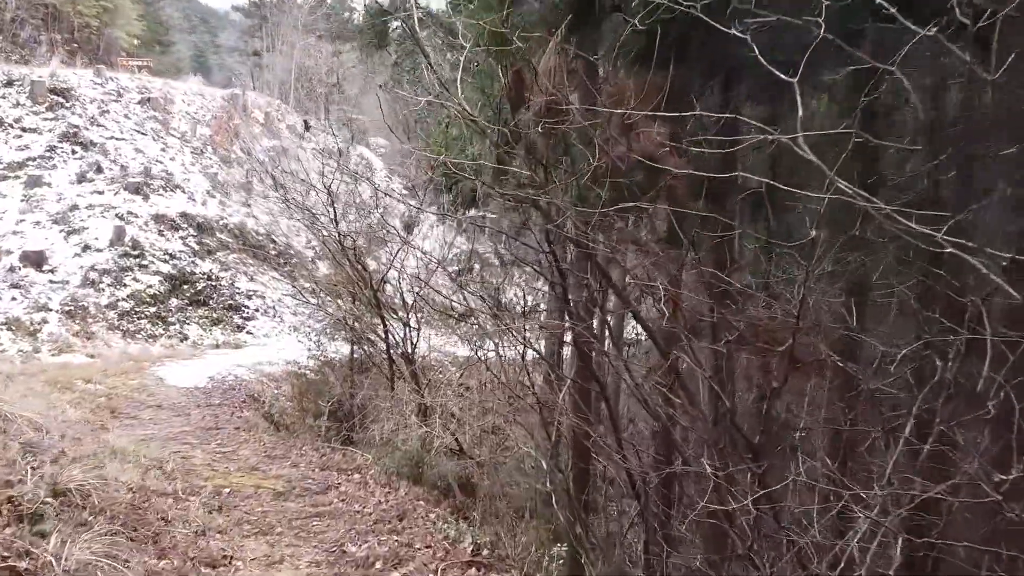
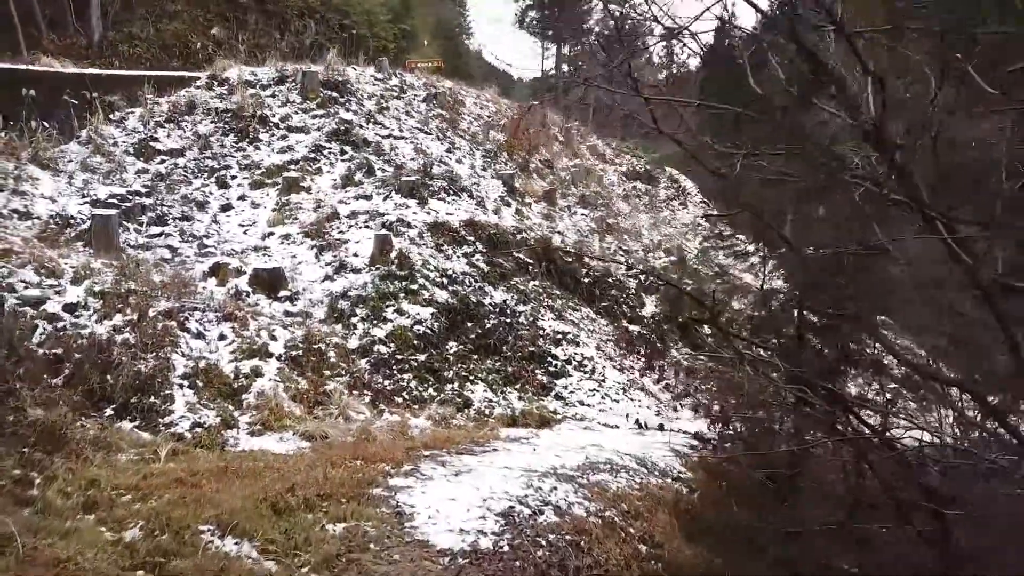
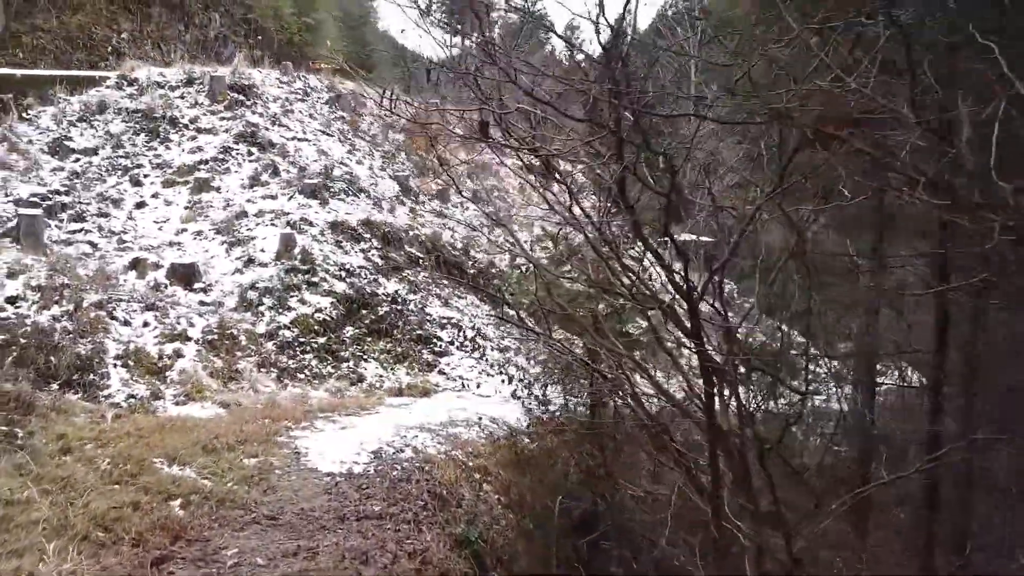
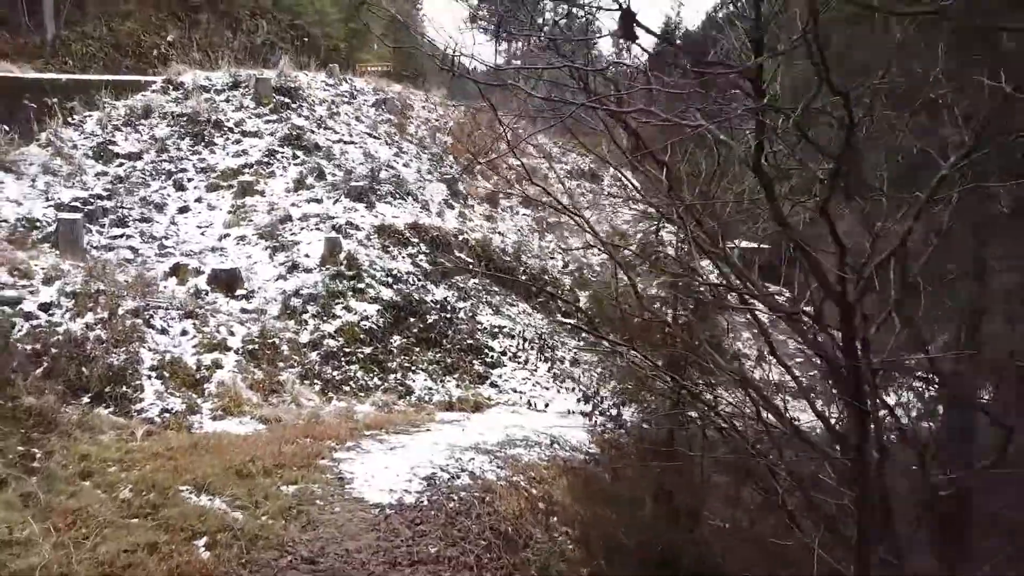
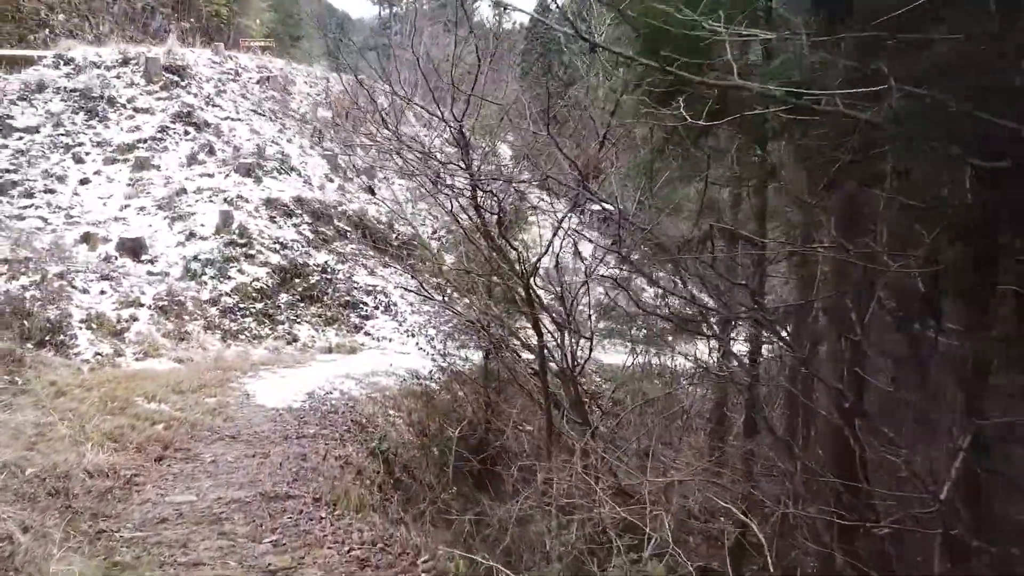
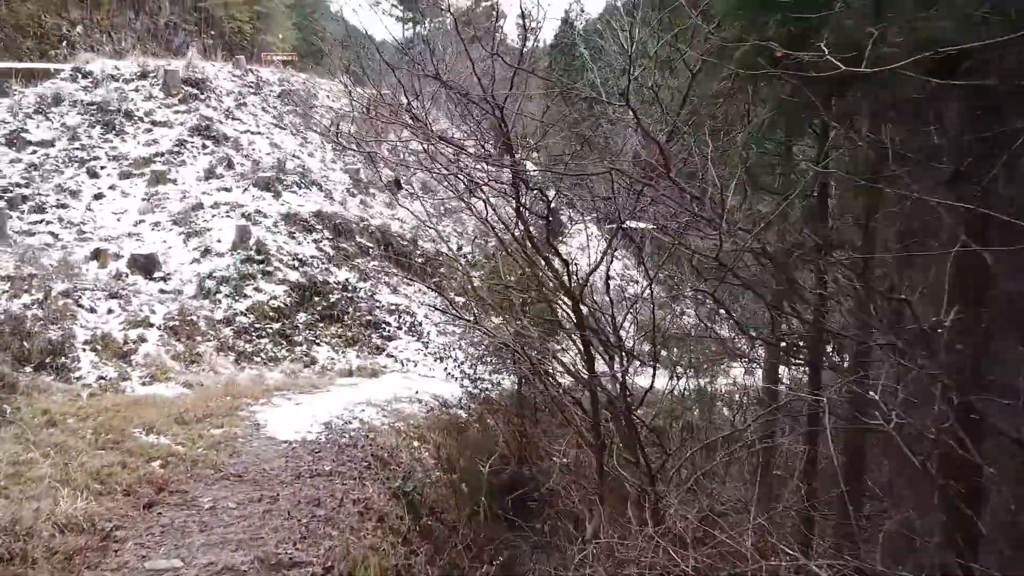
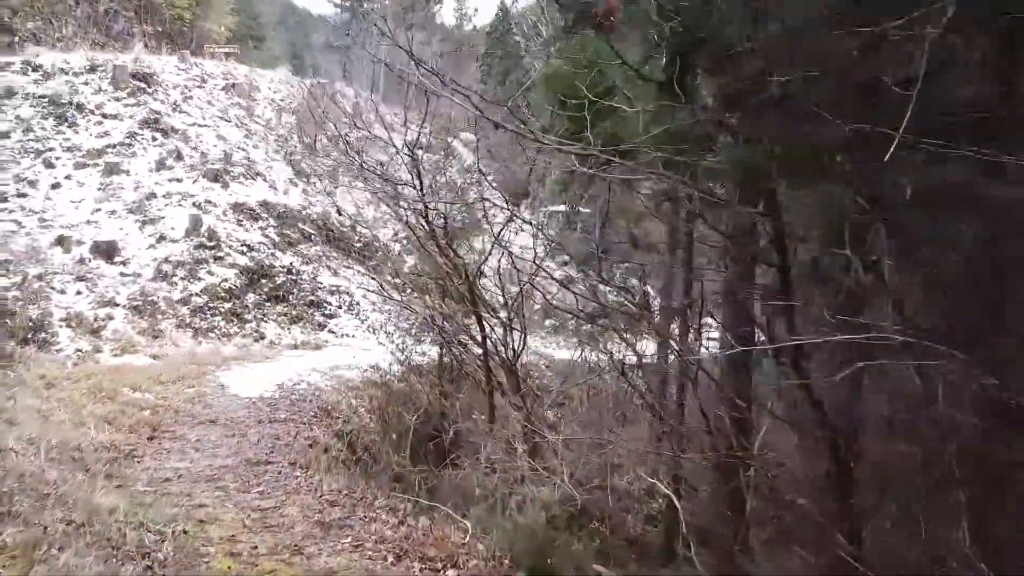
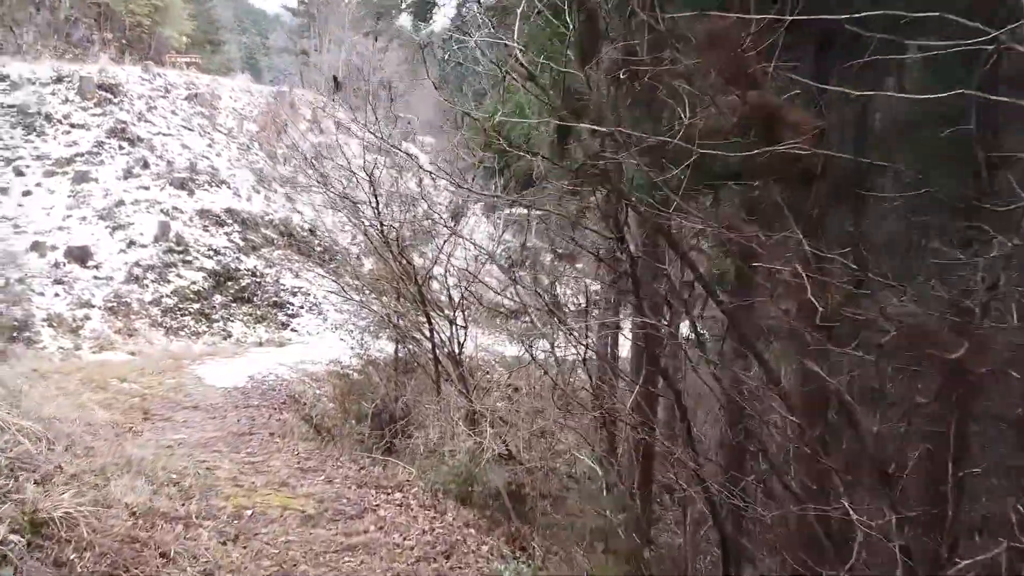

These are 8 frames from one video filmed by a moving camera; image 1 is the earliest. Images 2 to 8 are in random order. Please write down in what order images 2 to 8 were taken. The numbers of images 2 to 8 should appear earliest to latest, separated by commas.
8, 7, 5, 6, 3, 4, 2
